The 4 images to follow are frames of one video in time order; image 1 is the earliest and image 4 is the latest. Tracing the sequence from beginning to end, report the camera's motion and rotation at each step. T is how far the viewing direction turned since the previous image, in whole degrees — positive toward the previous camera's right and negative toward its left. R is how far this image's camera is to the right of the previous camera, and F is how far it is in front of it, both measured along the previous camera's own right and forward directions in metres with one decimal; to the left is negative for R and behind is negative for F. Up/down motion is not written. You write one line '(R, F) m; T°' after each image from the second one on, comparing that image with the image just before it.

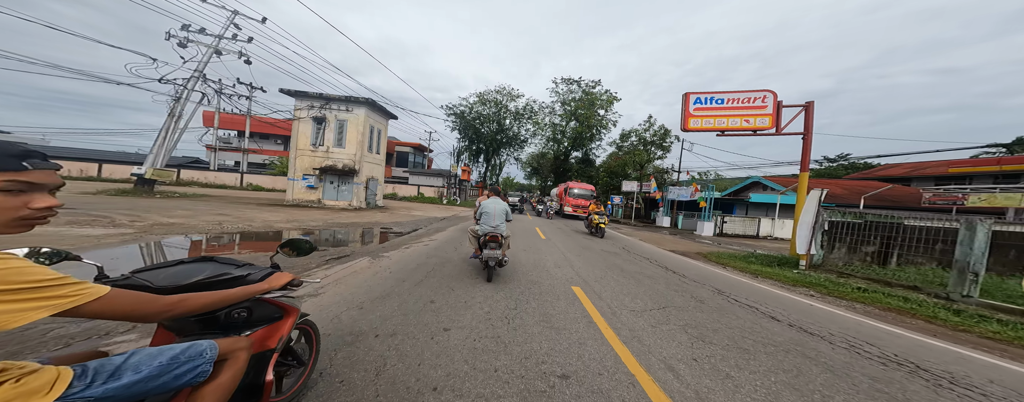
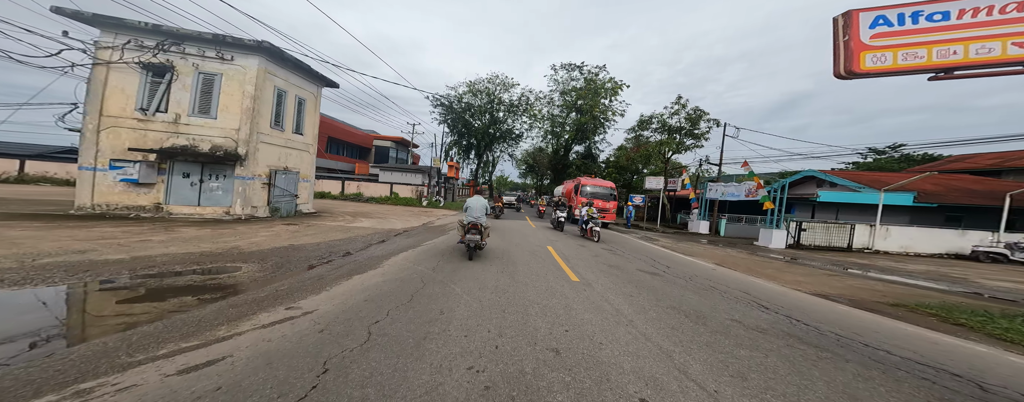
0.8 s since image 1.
(-0.1, +5.4) m; +1°
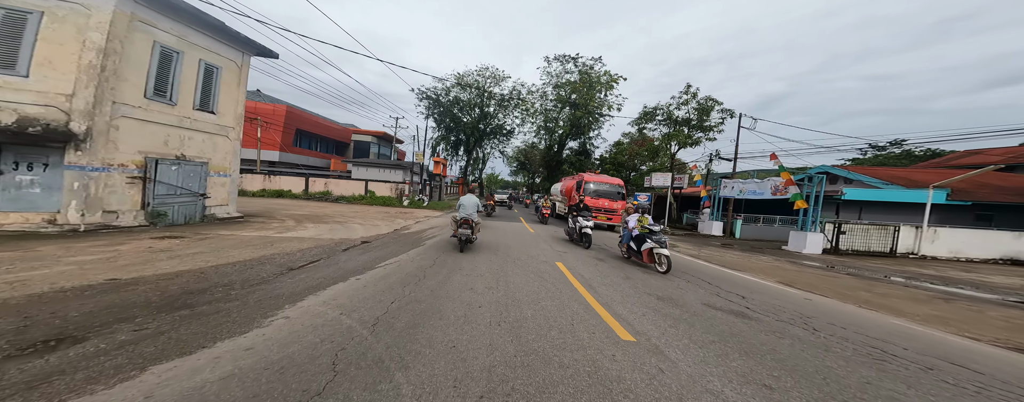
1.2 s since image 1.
(-0.2, +2.4) m; +2°
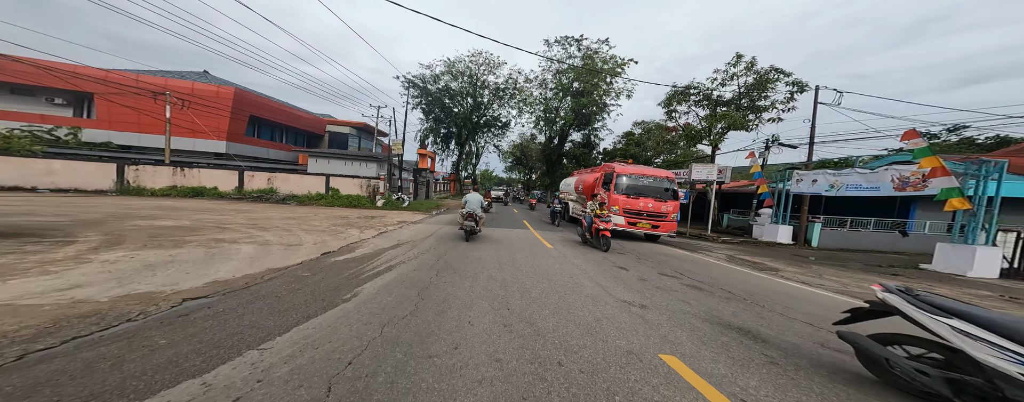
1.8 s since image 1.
(-0.5, +4.4) m; +1°
